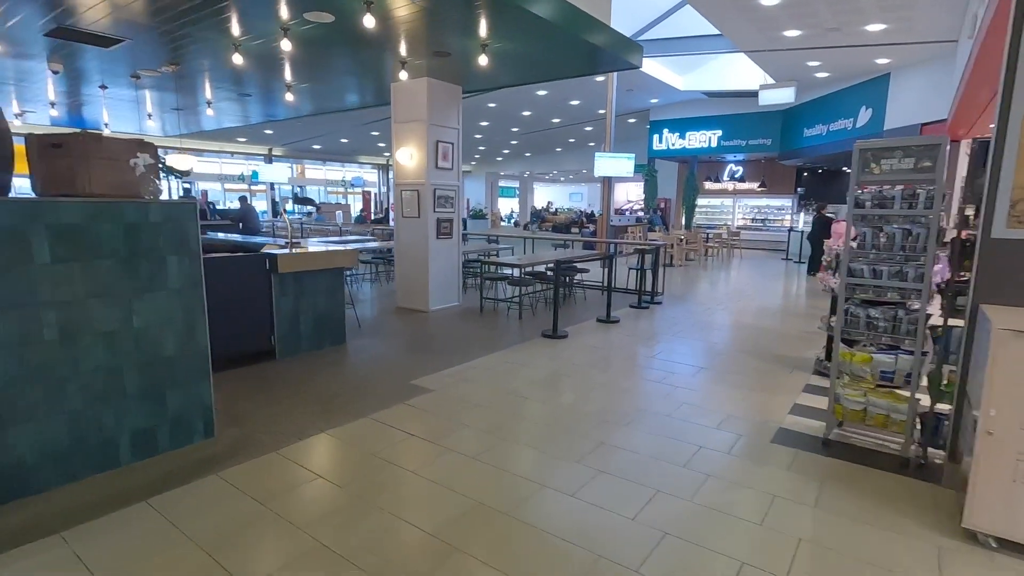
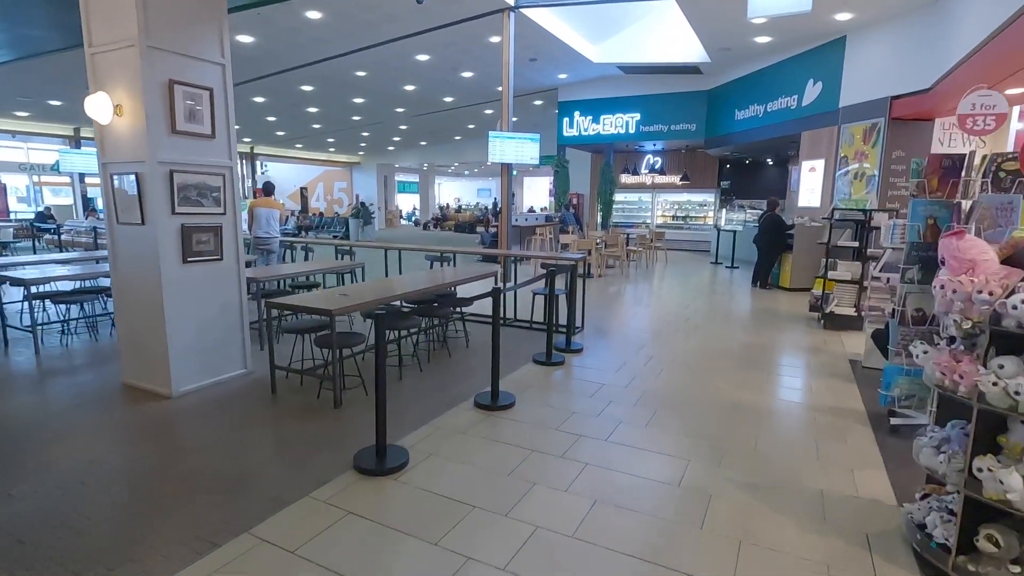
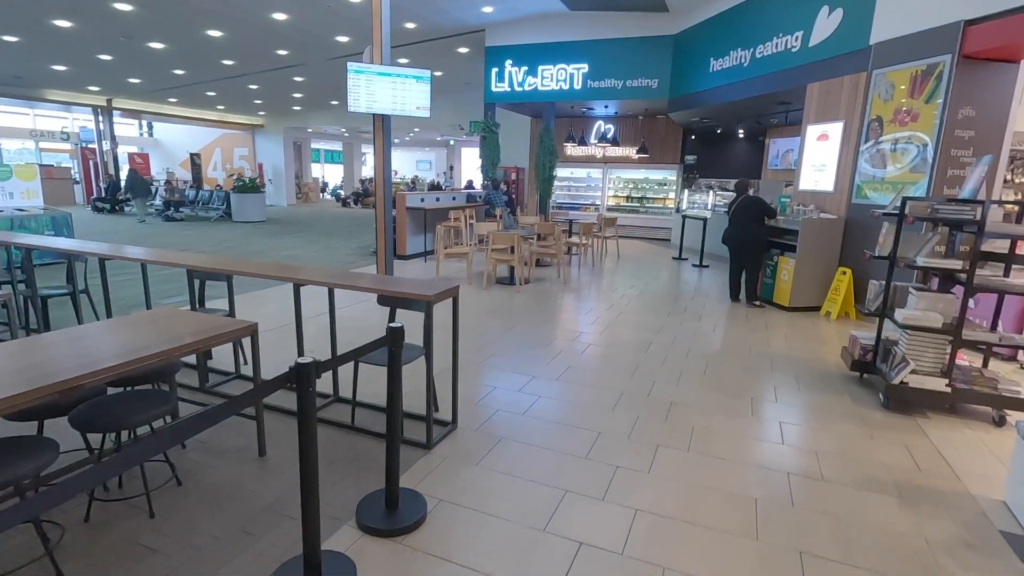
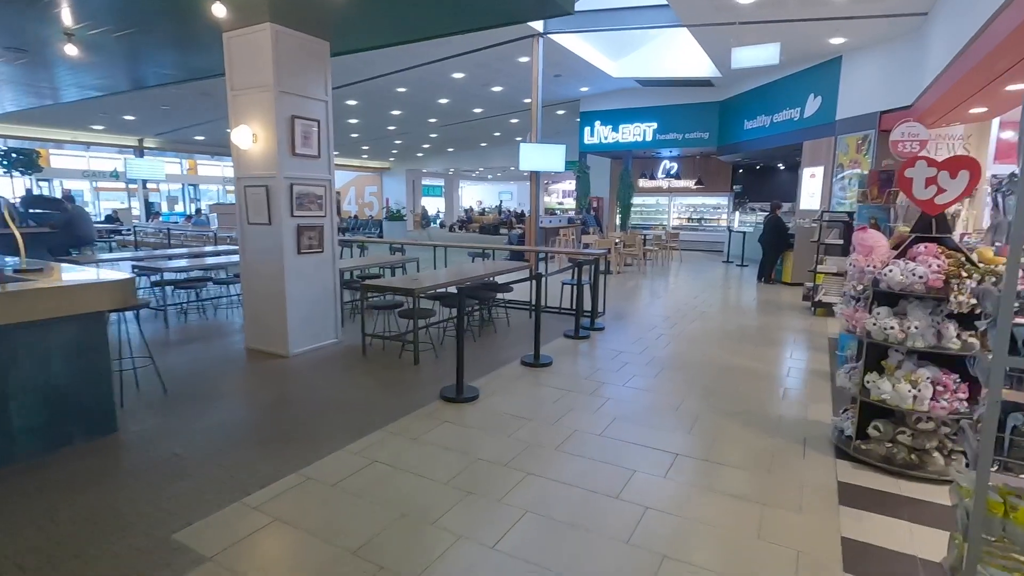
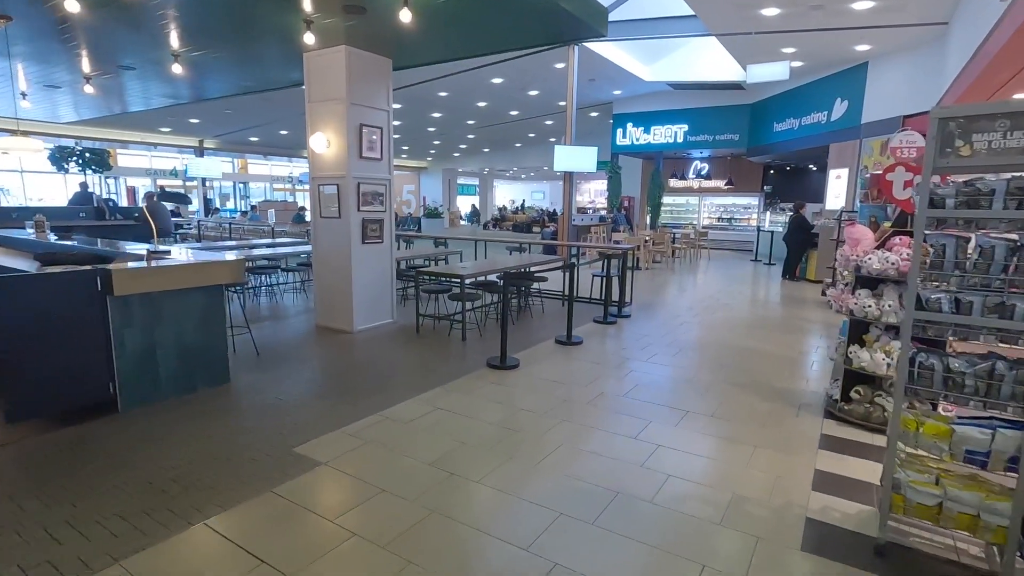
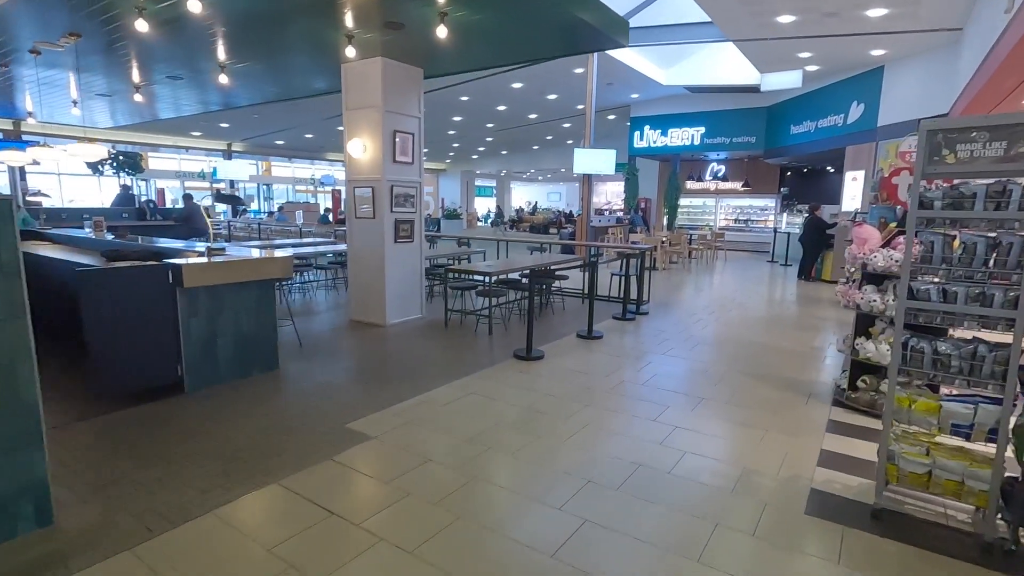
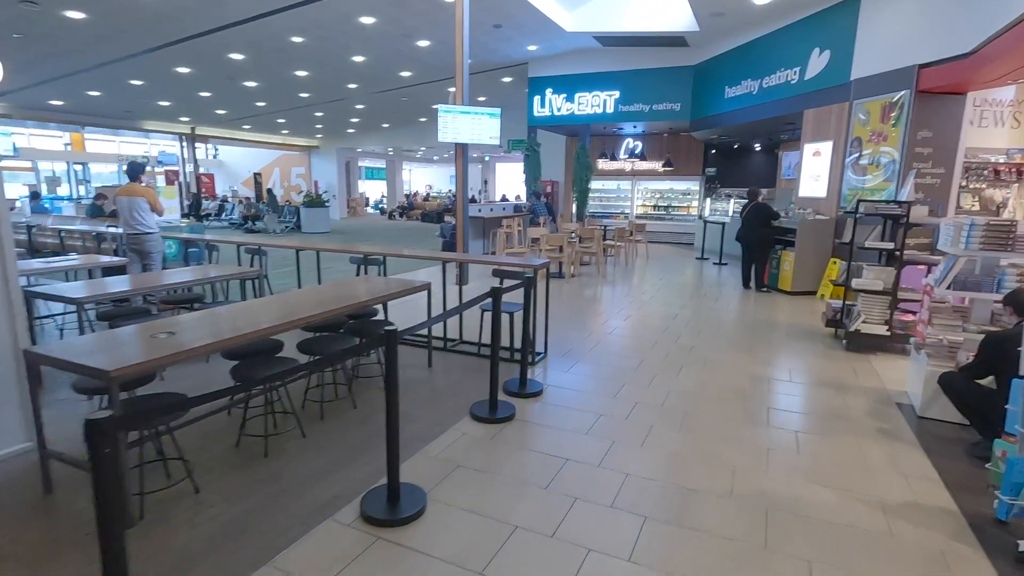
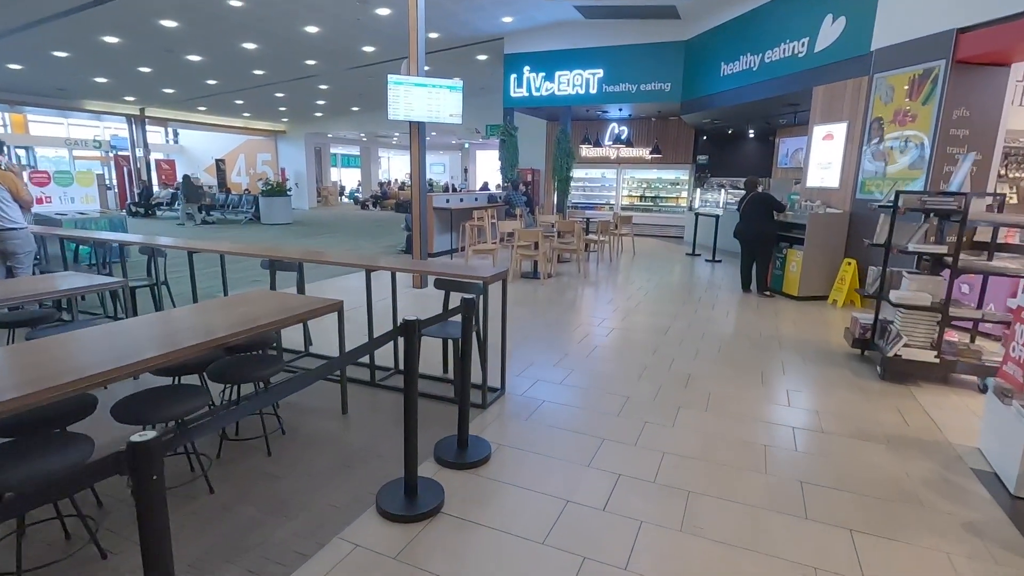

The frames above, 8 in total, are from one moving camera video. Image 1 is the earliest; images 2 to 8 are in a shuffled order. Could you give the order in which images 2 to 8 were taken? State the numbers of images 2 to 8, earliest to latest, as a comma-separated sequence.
6, 5, 4, 2, 7, 8, 3
